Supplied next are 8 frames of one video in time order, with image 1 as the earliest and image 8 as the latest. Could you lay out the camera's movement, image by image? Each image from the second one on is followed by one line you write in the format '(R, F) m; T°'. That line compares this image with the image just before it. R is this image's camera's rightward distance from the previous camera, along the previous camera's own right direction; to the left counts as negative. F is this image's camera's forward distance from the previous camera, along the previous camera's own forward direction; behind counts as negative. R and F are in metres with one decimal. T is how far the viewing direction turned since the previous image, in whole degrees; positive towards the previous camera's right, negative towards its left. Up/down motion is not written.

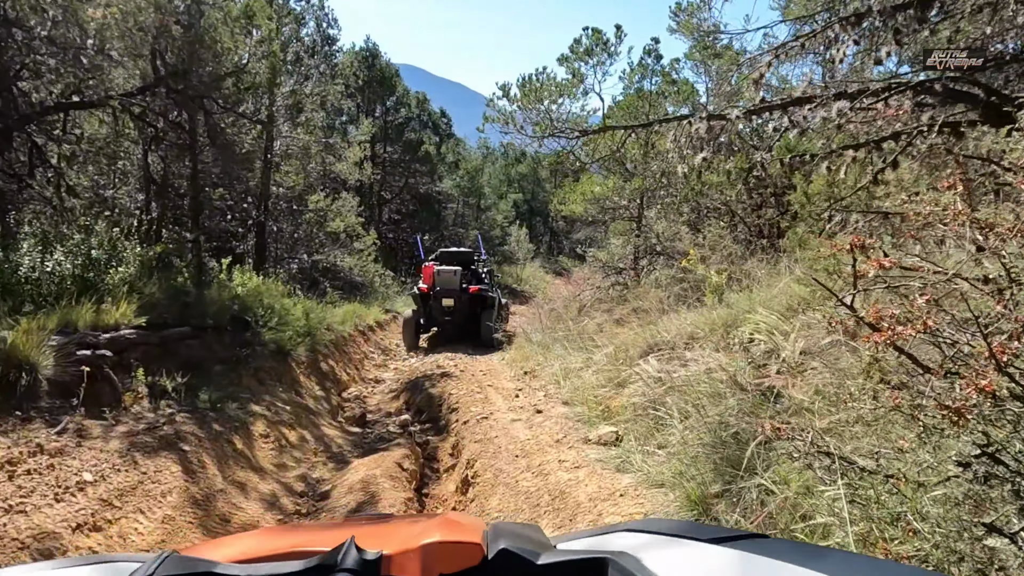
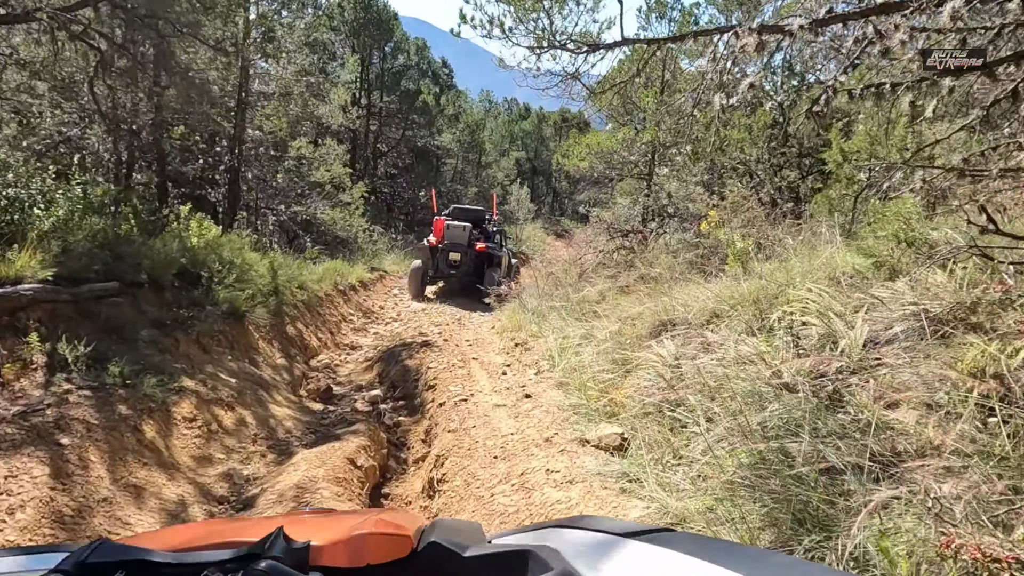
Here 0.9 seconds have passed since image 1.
(+0.1, +0.9) m; 0°
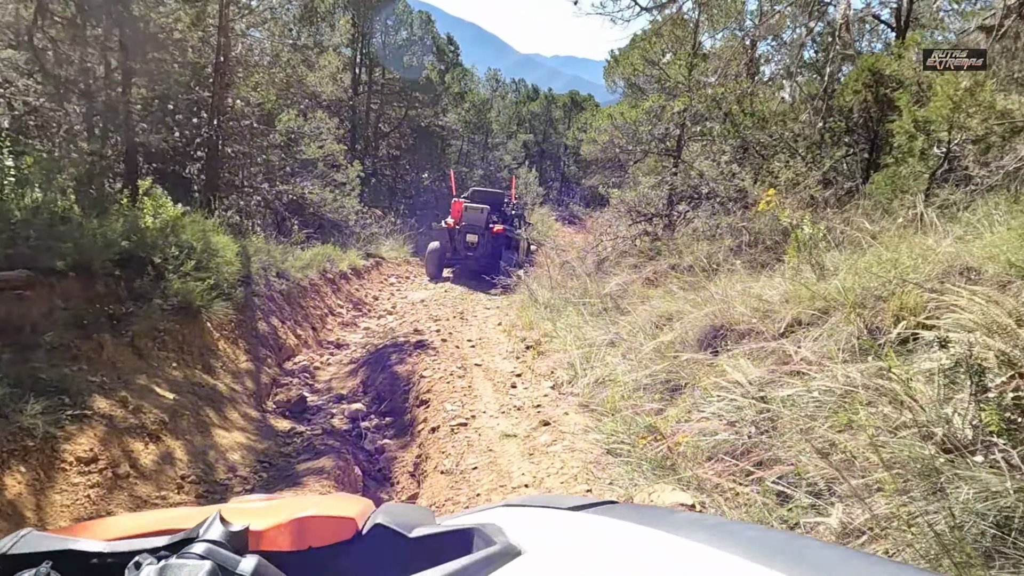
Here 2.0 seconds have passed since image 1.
(0.0, +1.1) m; 0°
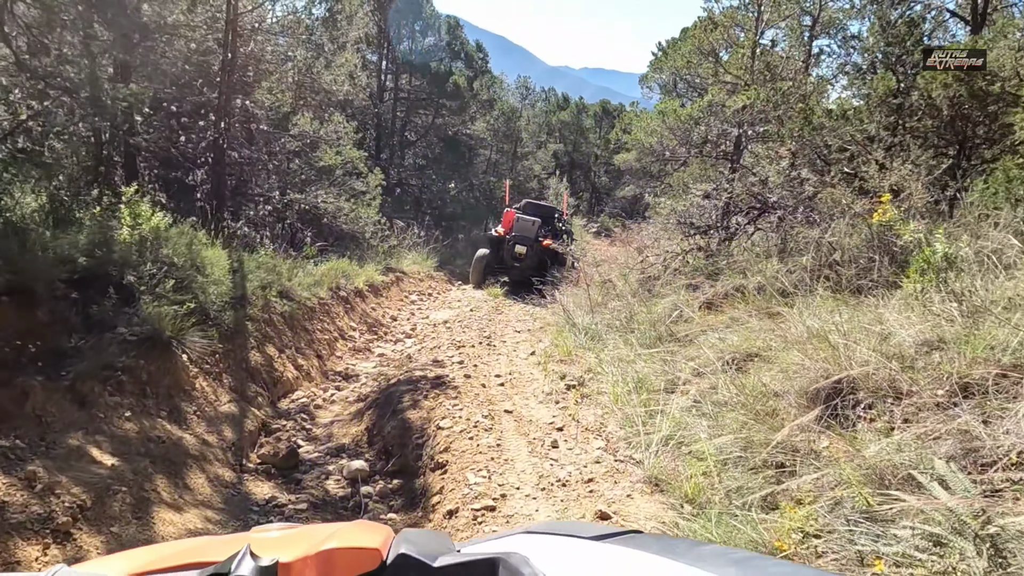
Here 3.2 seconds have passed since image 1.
(-0.1, +1.0) m; -2°
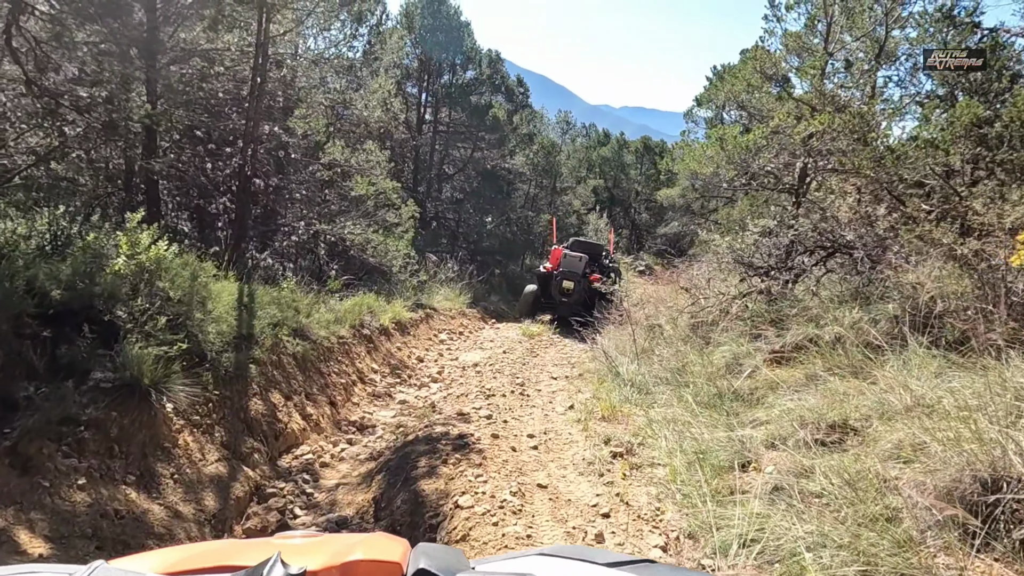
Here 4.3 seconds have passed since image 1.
(0.0, +0.7) m; -3°
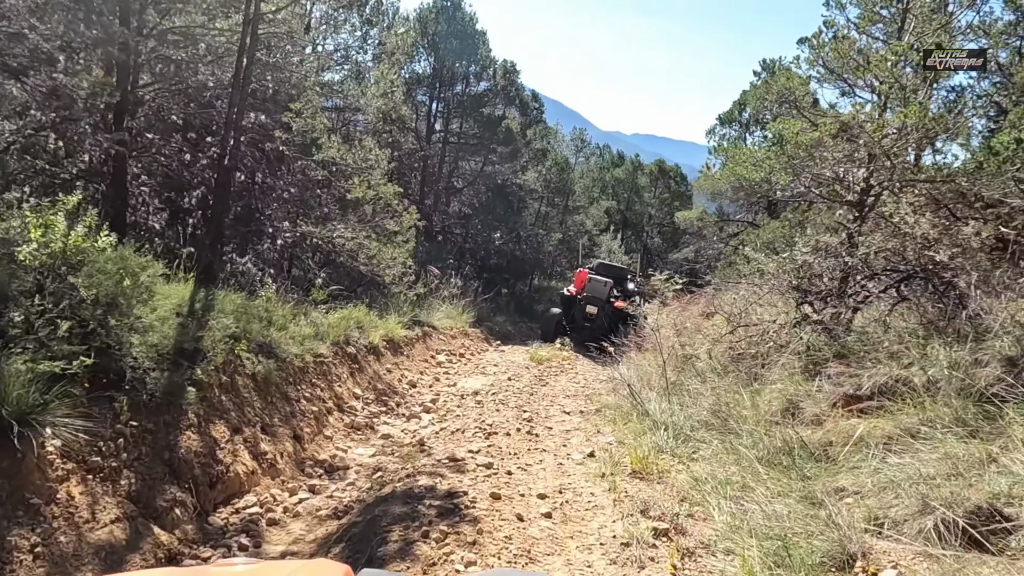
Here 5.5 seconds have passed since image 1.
(0.0, +1.0) m; -1°
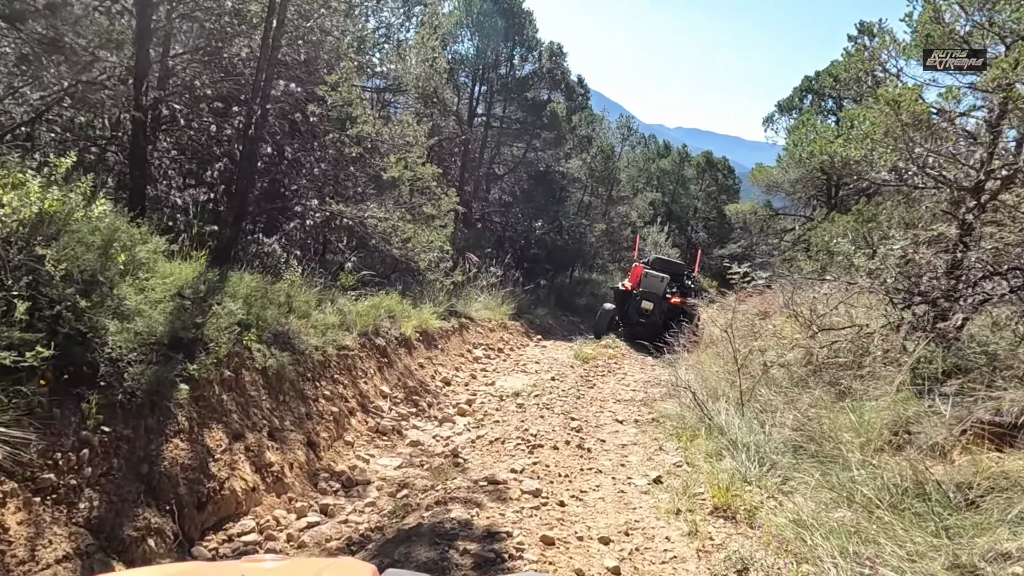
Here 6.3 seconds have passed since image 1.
(-0.1, +0.7) m; -3°
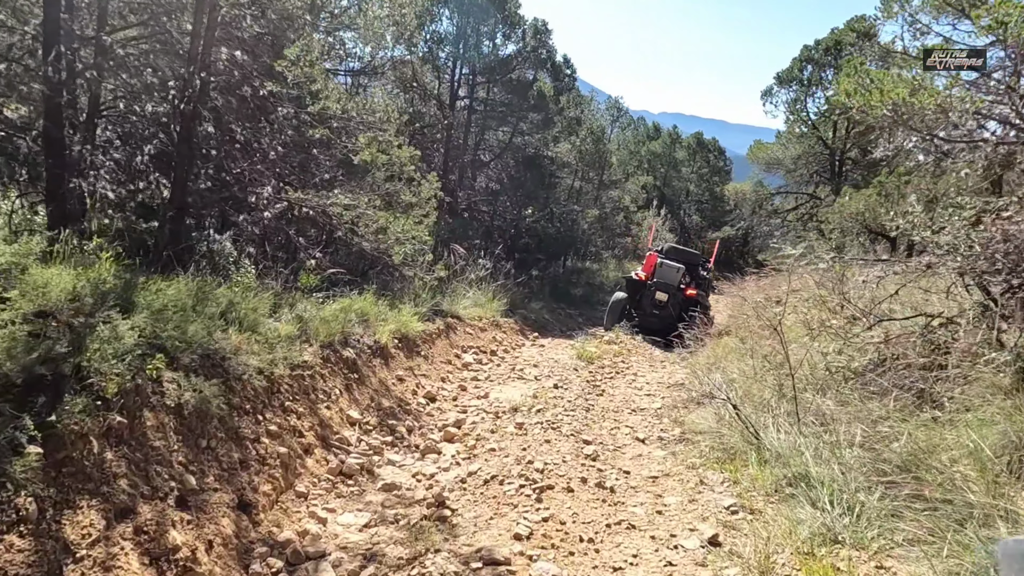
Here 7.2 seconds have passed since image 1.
(0.0, +1.0) m; +1°
